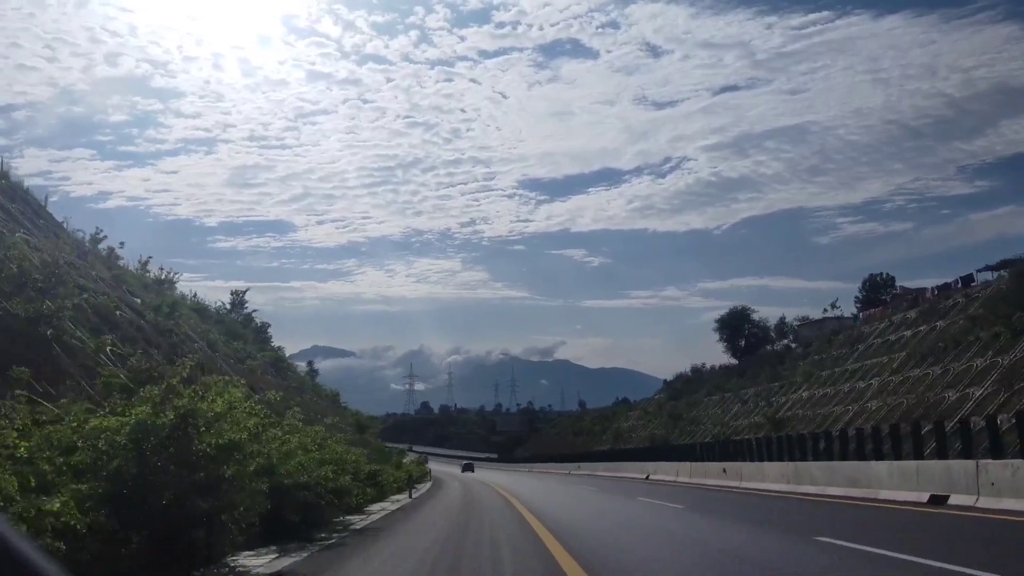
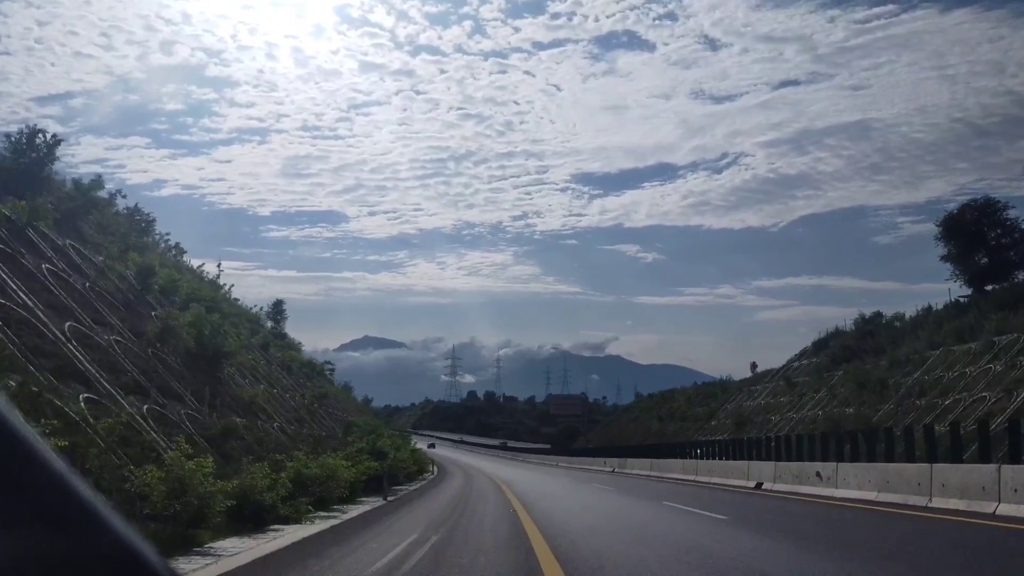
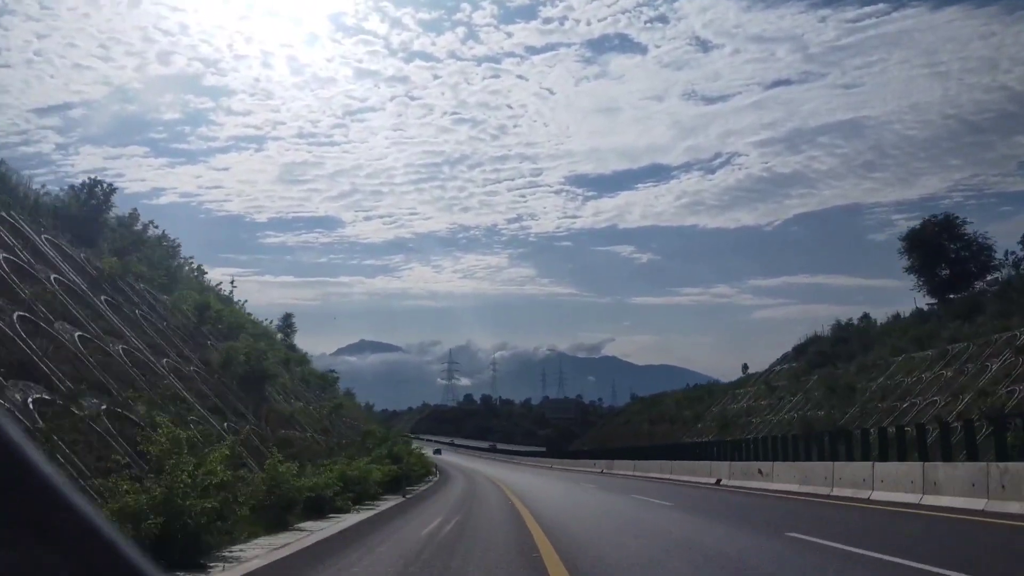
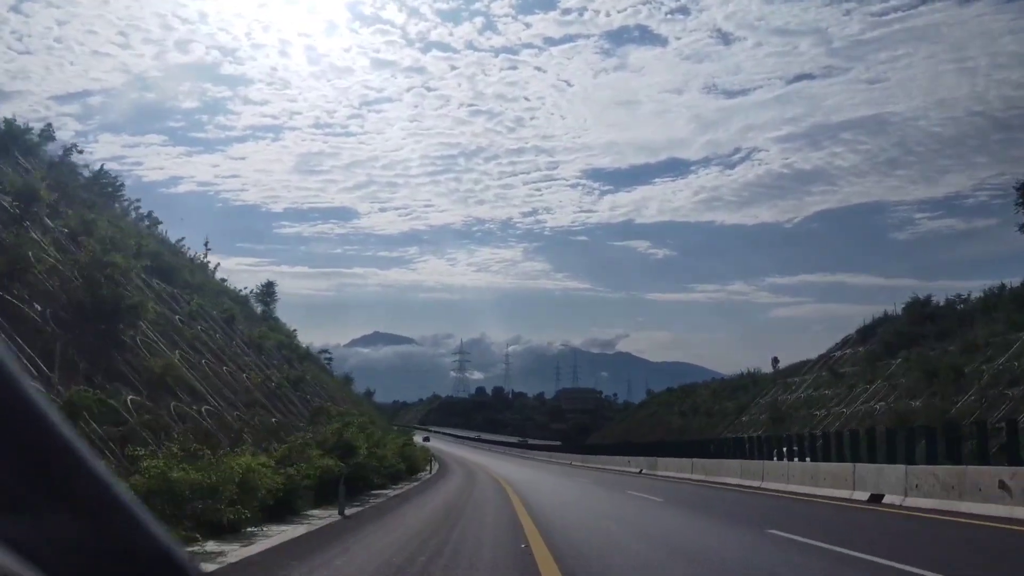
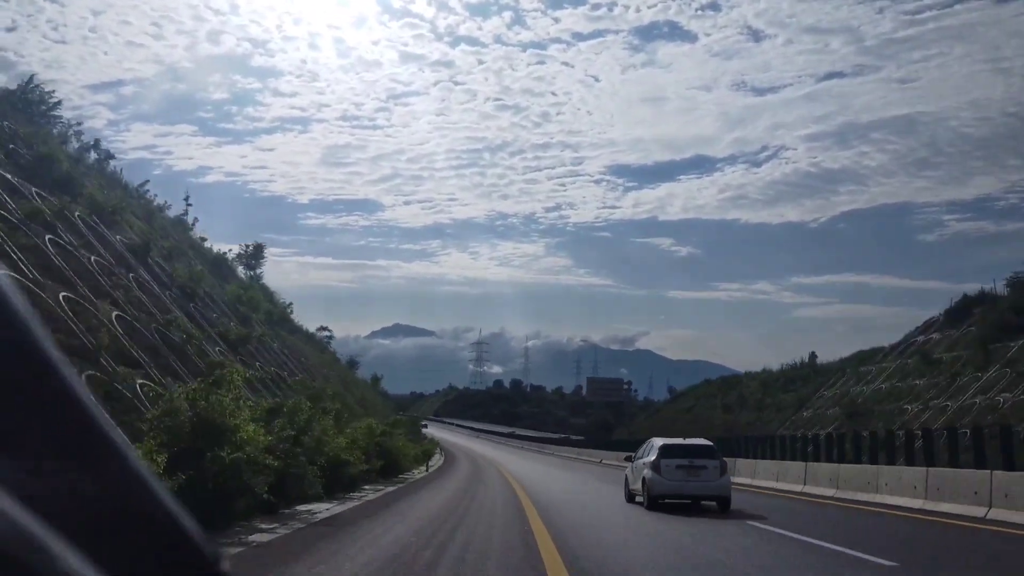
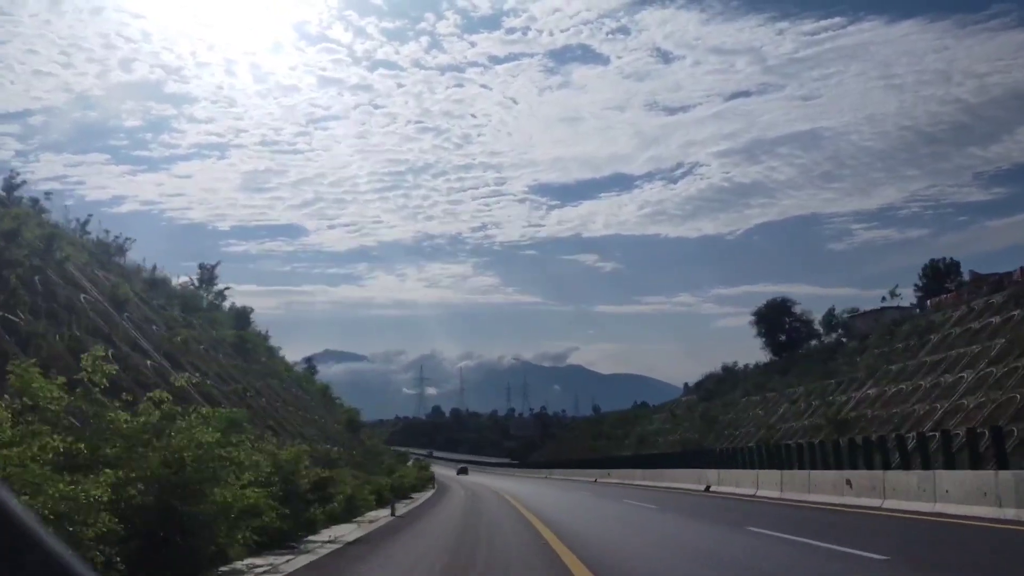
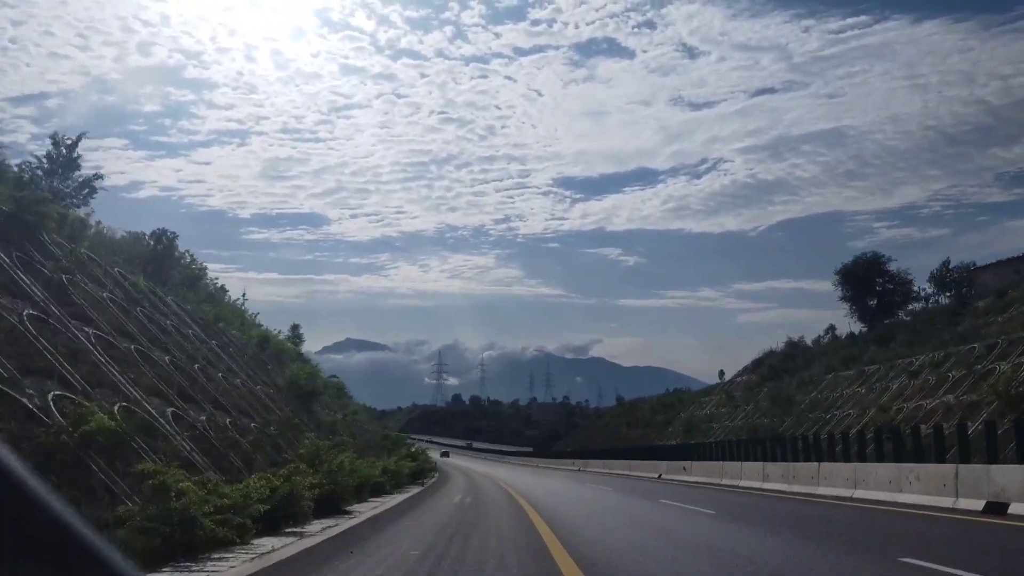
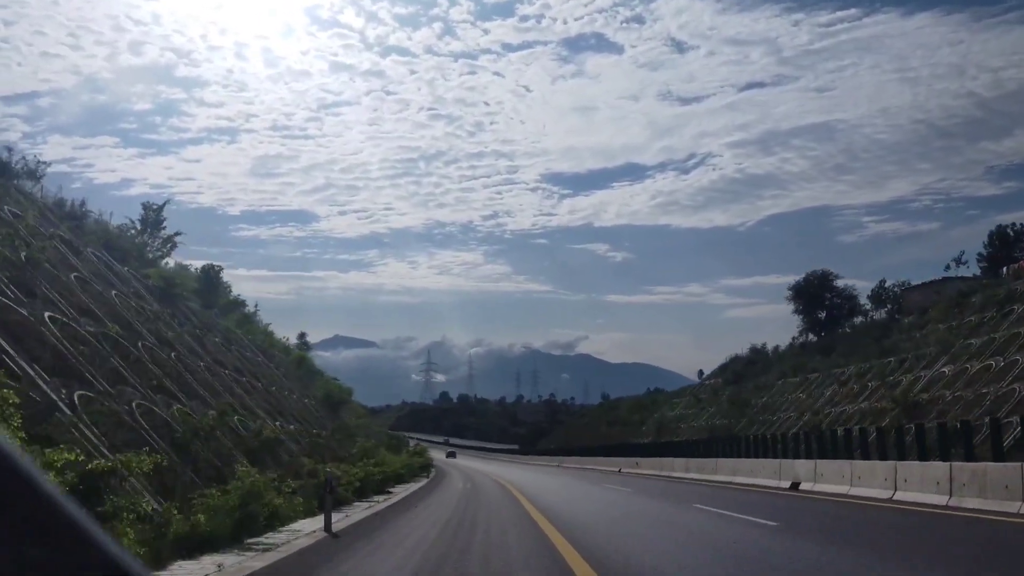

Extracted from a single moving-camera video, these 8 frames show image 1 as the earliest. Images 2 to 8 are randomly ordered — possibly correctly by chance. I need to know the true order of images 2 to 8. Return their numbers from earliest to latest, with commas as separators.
6, 8, 7, 3, 2, 4, 5
